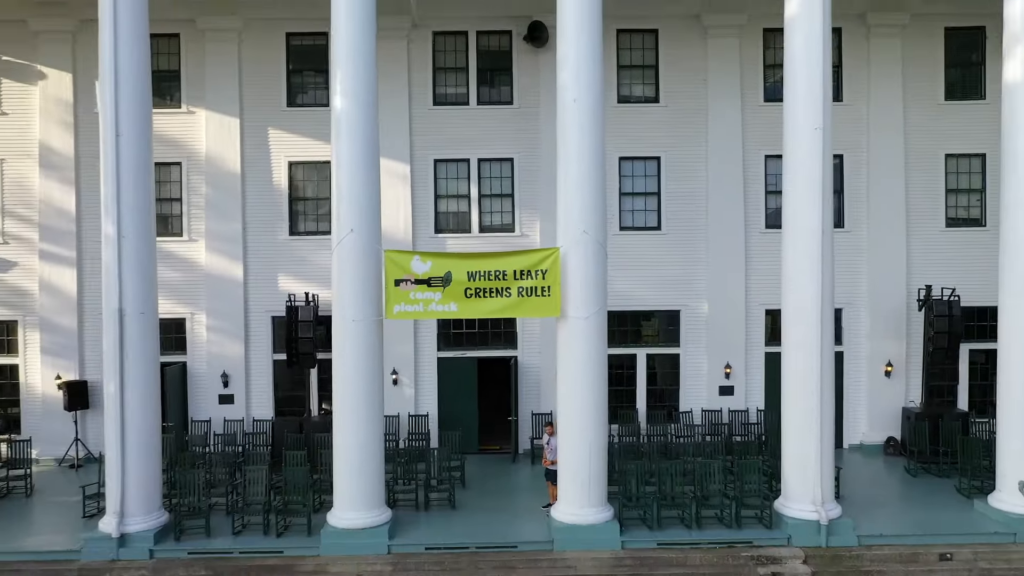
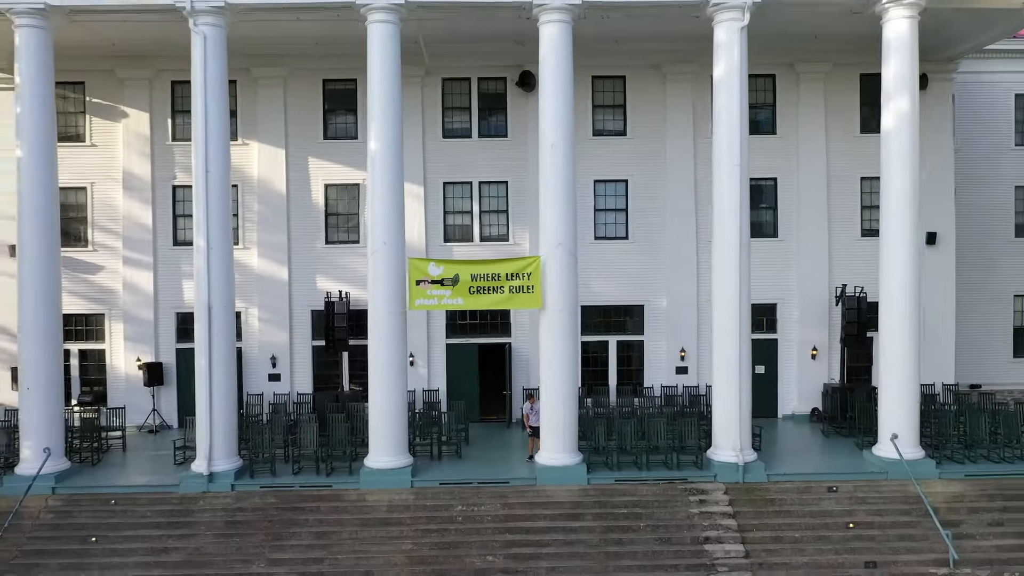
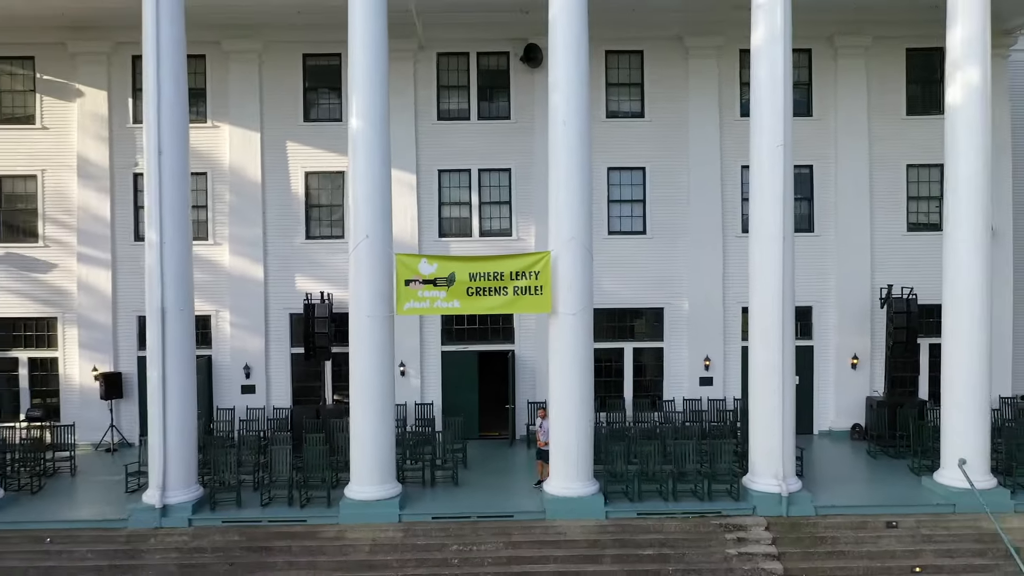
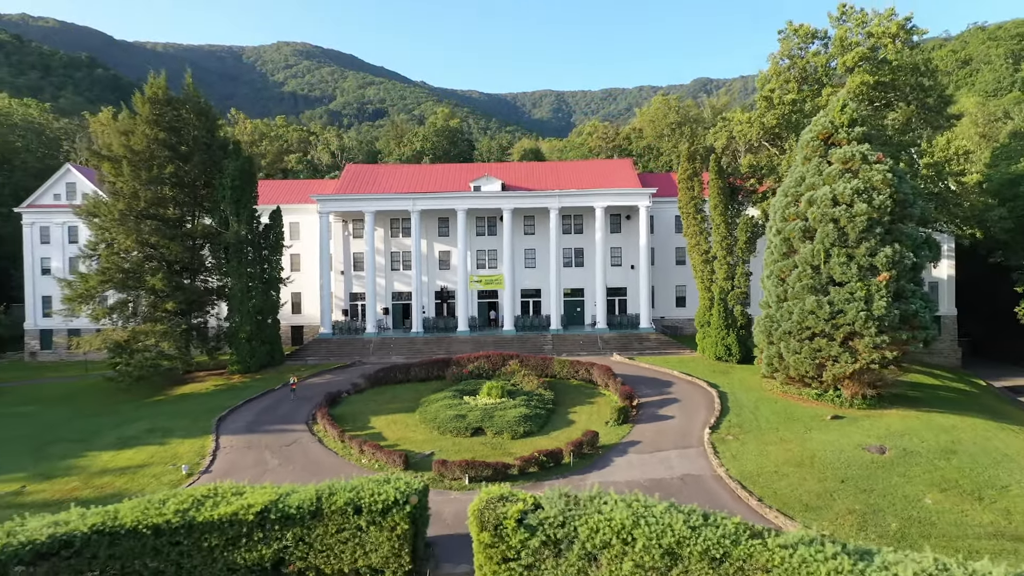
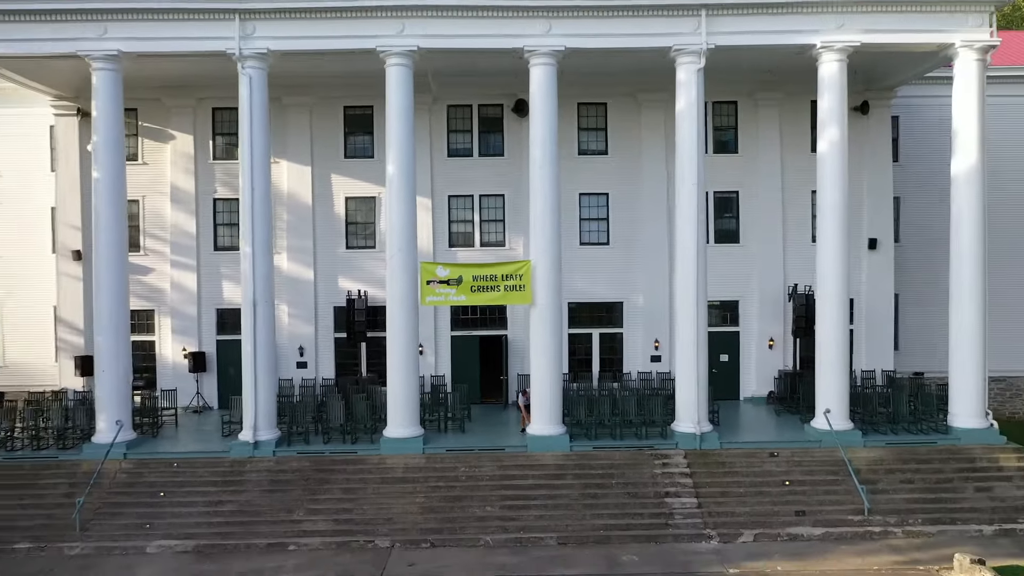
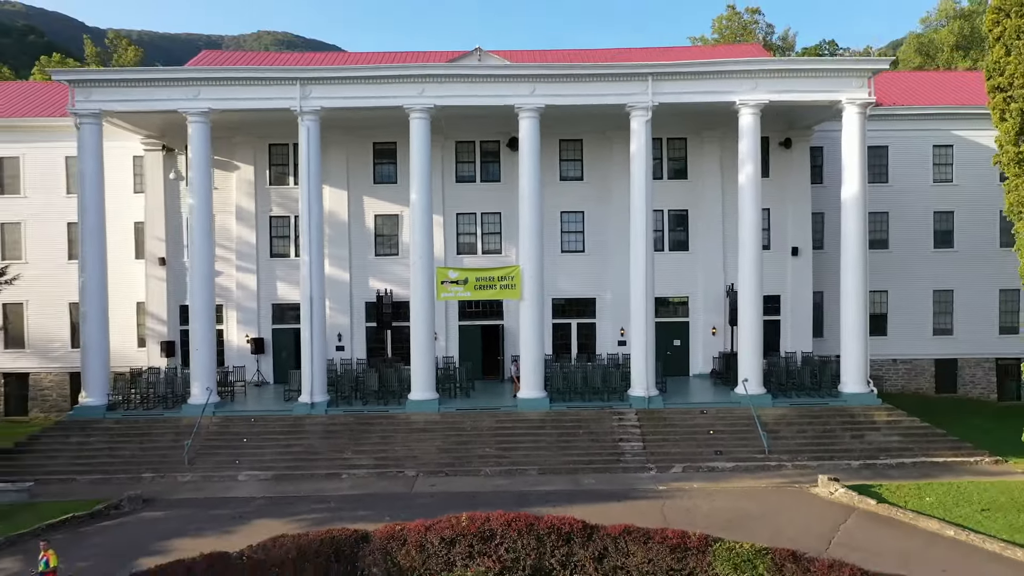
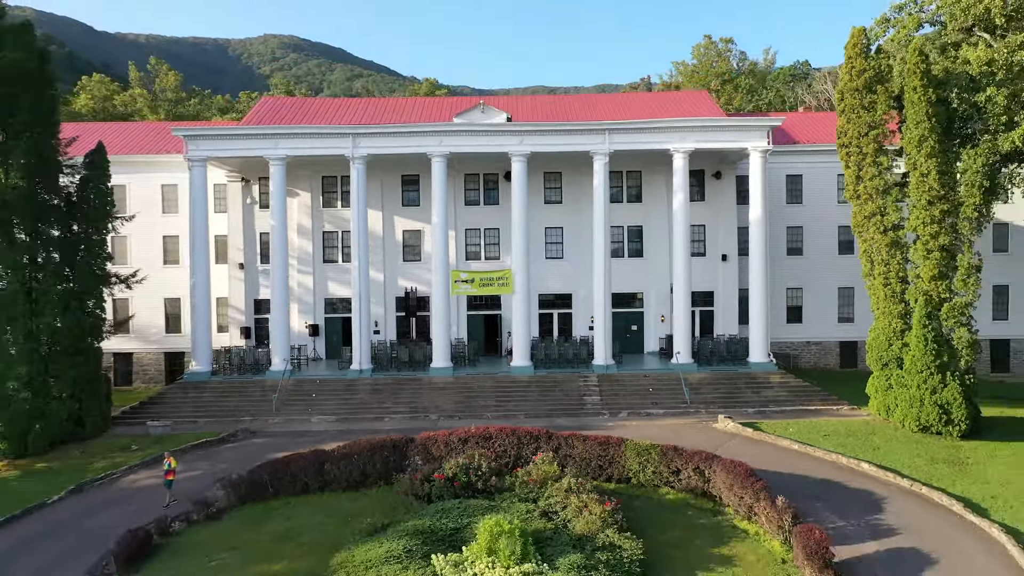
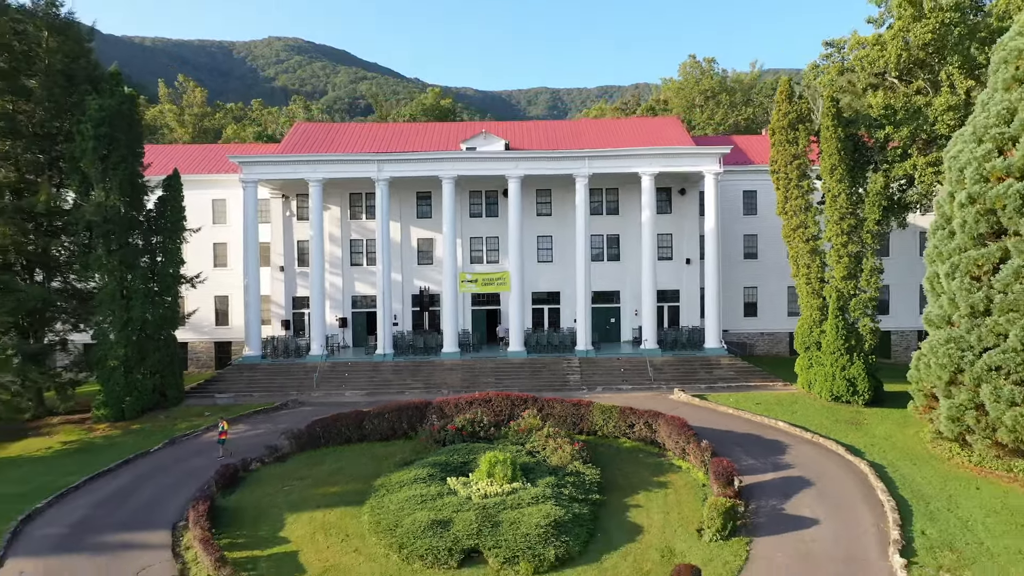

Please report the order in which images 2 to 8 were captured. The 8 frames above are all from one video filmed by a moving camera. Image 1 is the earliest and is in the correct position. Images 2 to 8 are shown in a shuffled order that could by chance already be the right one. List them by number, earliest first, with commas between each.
3, 2, 5, 6, 7, 8, 4
